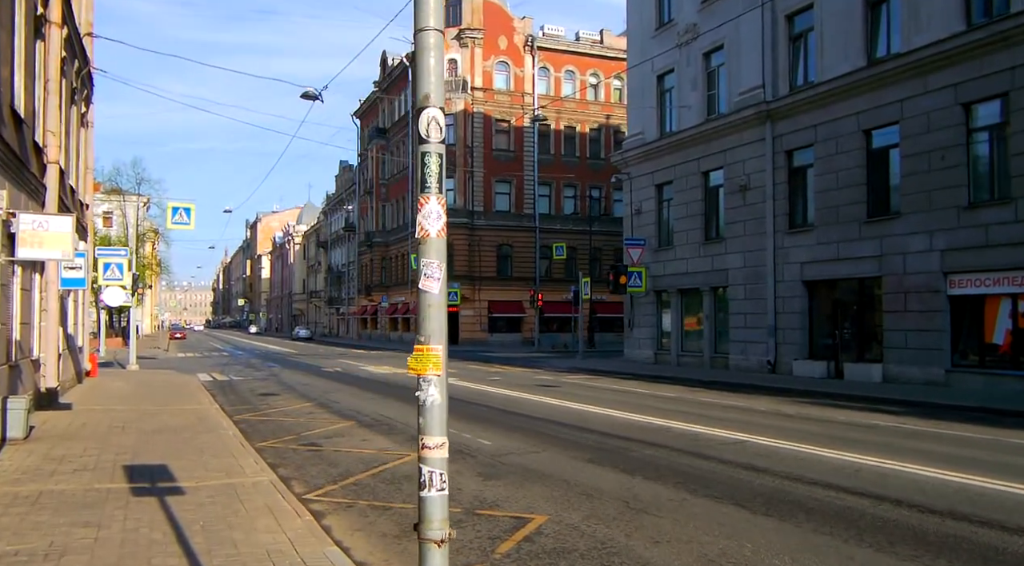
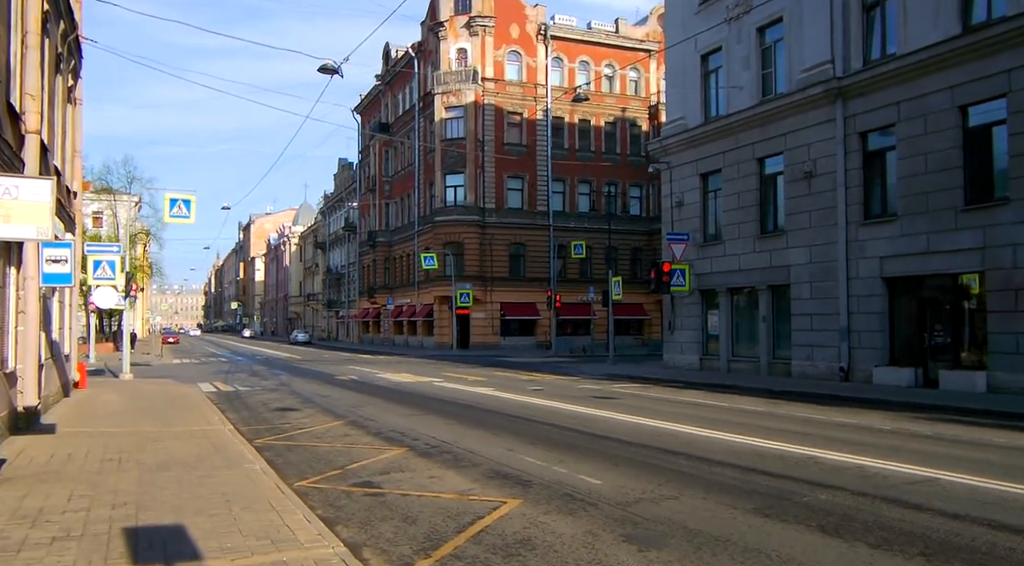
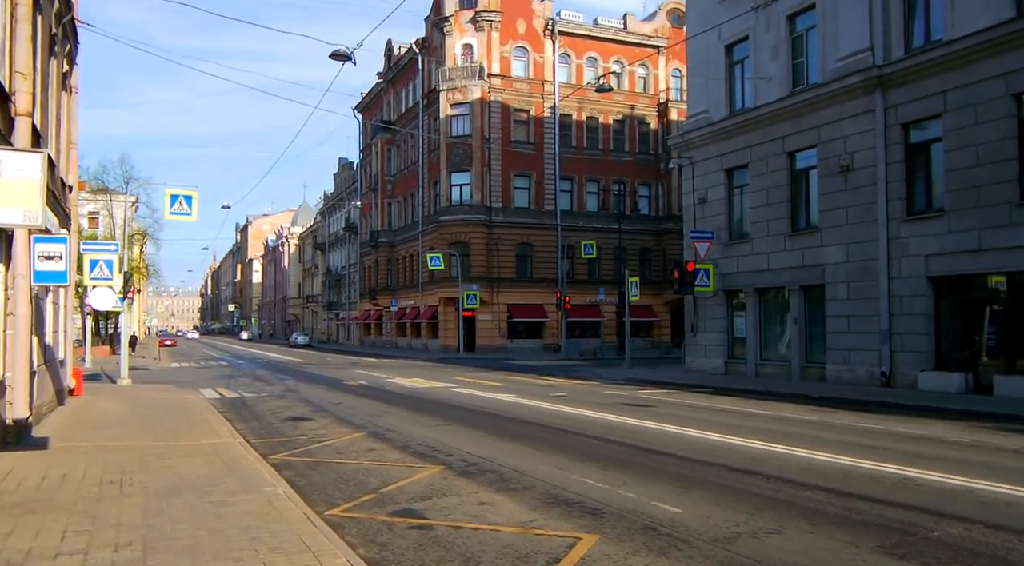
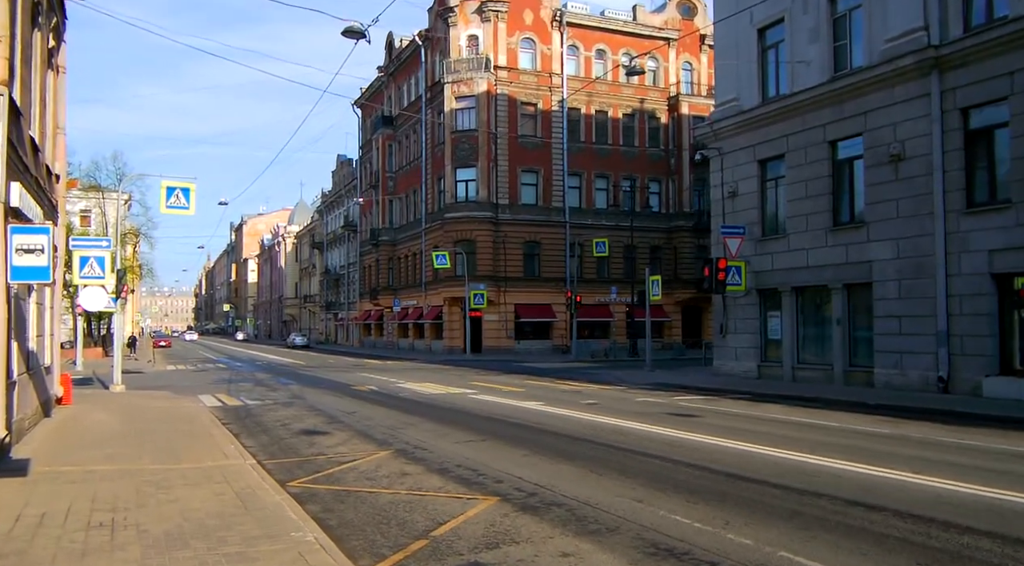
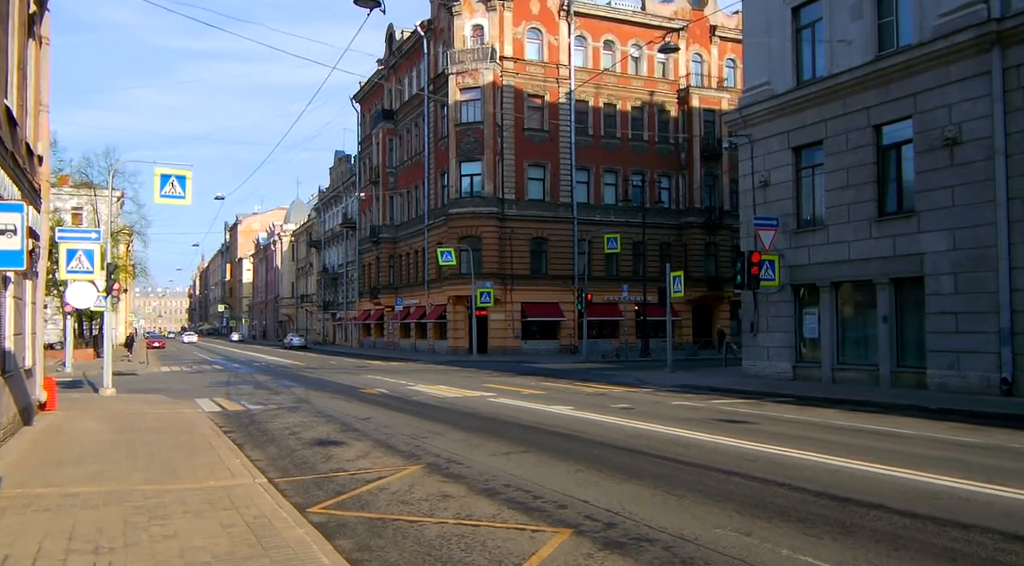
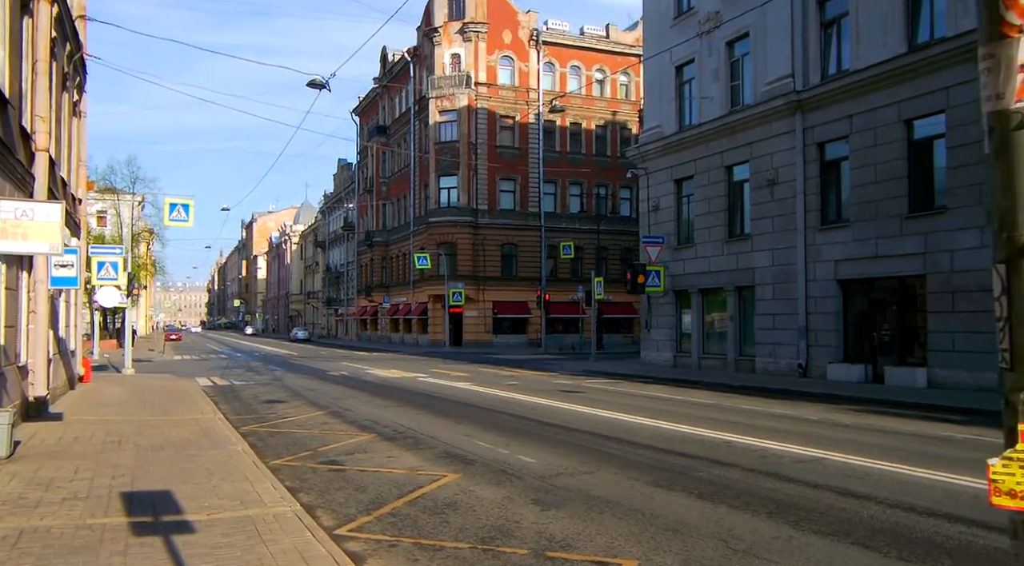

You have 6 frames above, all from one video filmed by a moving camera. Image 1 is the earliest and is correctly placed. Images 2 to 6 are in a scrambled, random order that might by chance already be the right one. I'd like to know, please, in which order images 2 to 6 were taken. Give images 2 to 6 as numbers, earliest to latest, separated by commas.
6, 2, 3, 4, 5
